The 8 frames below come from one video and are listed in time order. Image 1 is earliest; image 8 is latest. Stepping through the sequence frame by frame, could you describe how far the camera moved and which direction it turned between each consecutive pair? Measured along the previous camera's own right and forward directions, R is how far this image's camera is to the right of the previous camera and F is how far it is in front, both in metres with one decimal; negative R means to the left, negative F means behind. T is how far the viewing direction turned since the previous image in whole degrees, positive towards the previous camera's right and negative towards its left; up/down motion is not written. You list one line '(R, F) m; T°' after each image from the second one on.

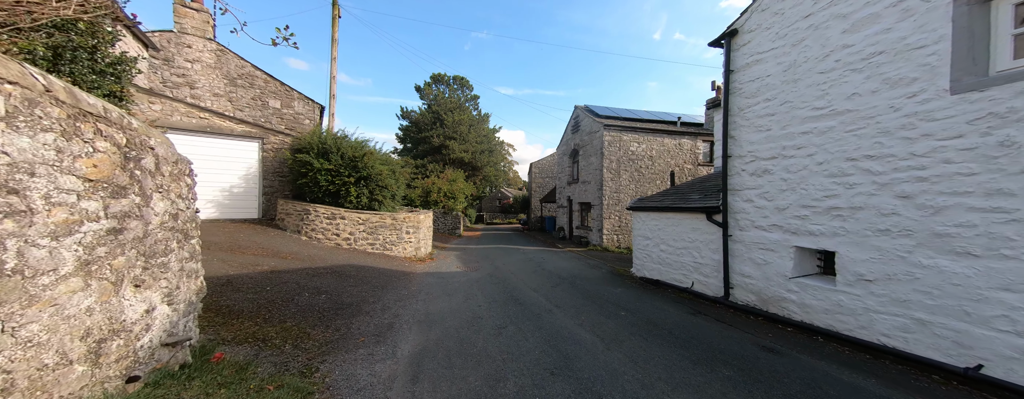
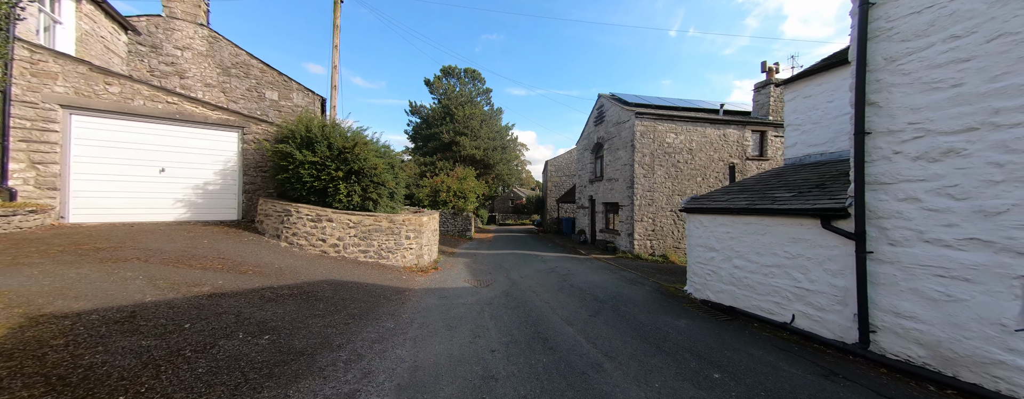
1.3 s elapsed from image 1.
(-0.2, +1.5) m; -2°
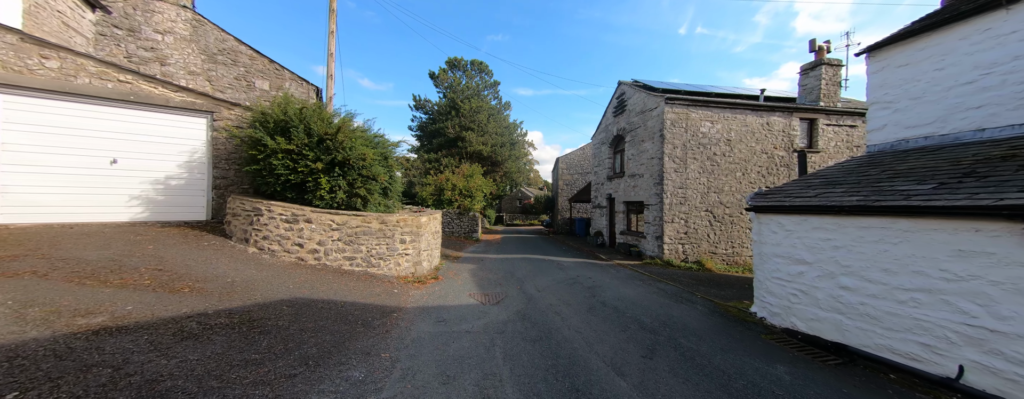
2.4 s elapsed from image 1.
(-0.2, +1.3) m; -1°
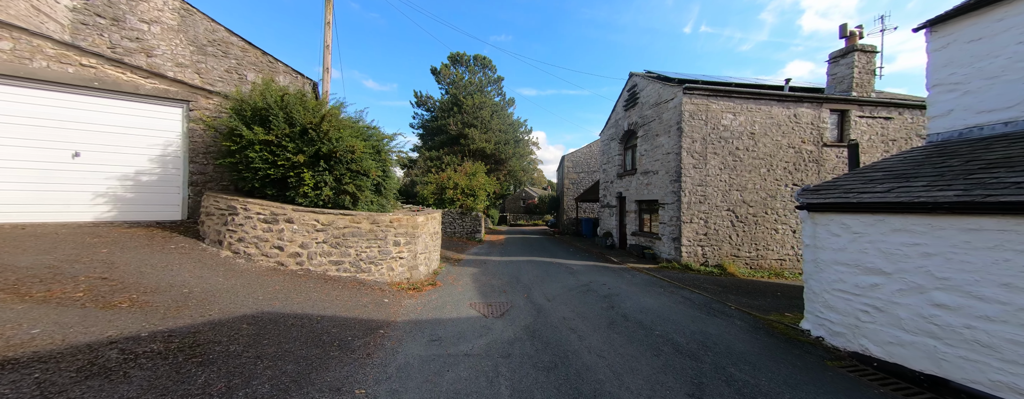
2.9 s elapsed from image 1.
(-0.1, +0.7) m; -1°
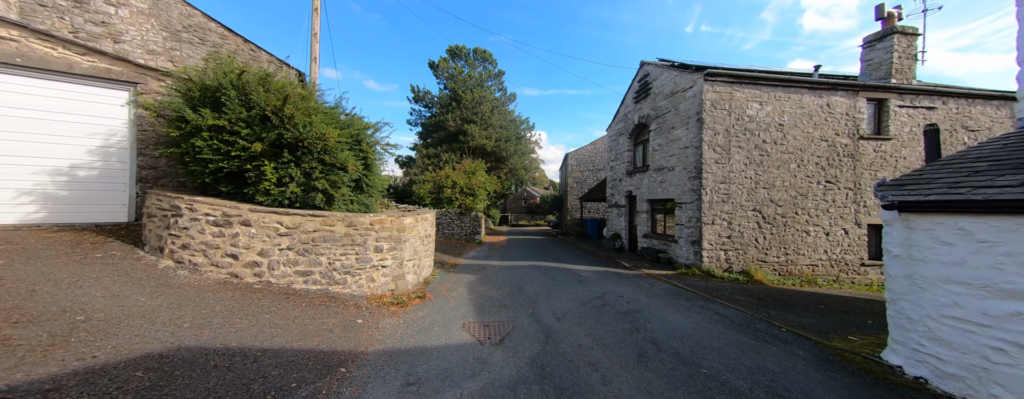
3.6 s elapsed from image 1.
(0.0, +0.9) m; 0°
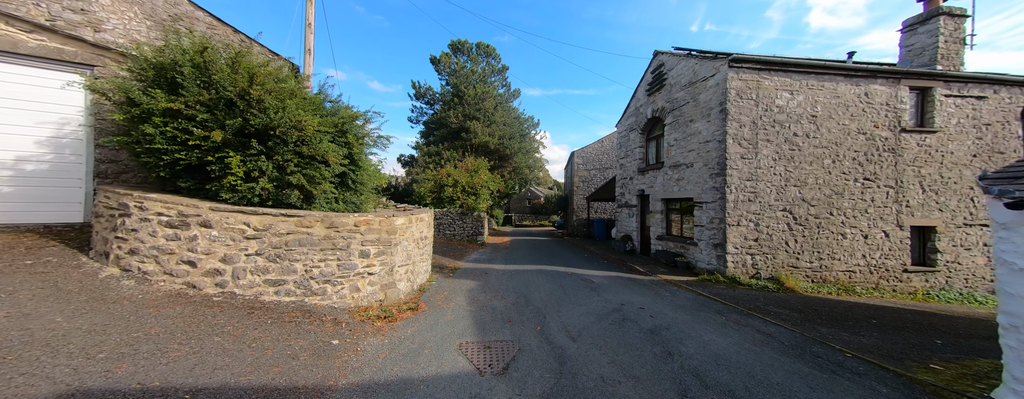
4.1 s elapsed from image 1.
(0.0, +0.7) m; -1°
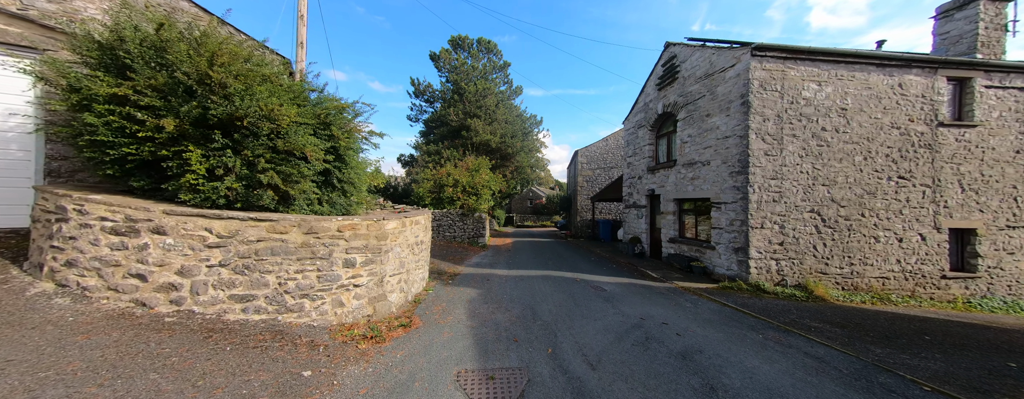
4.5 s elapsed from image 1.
(-0.1, +0.6) m; 0°
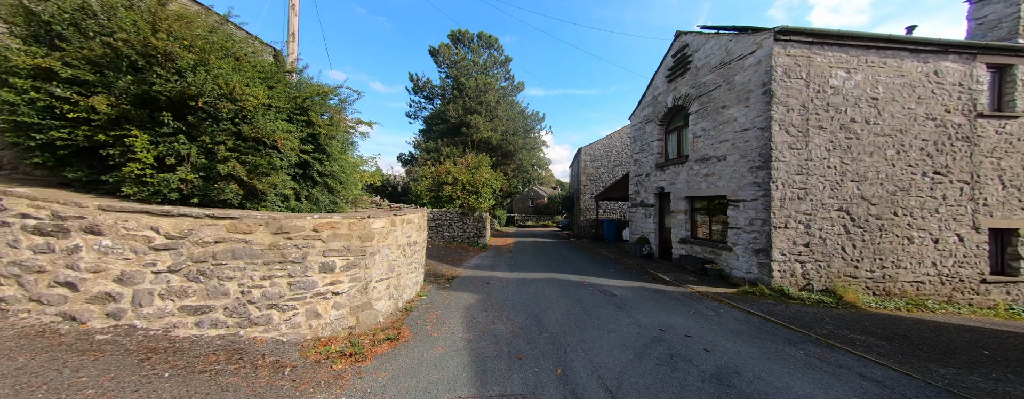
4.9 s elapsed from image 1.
(0.0, +0.5) m; 0°
